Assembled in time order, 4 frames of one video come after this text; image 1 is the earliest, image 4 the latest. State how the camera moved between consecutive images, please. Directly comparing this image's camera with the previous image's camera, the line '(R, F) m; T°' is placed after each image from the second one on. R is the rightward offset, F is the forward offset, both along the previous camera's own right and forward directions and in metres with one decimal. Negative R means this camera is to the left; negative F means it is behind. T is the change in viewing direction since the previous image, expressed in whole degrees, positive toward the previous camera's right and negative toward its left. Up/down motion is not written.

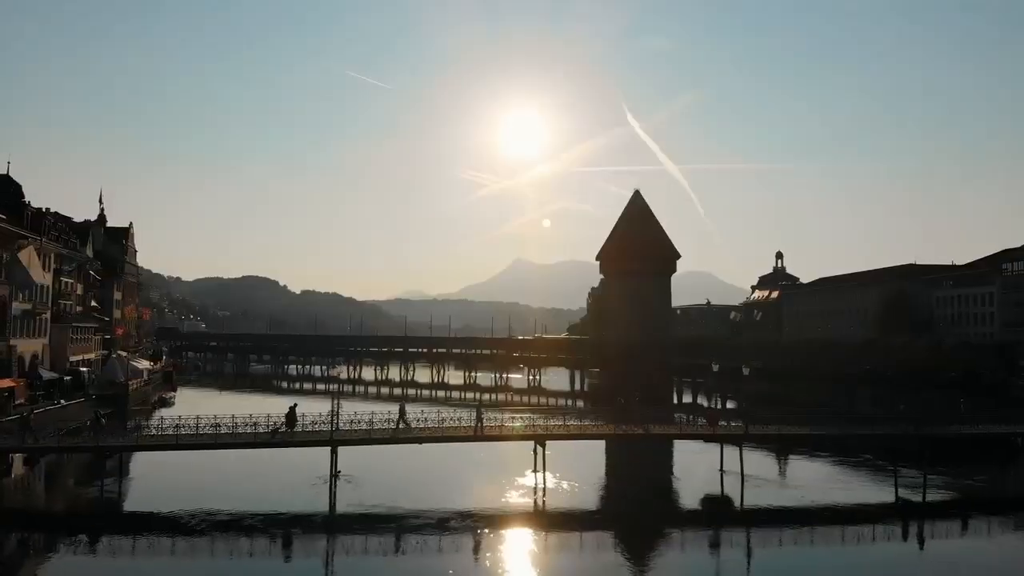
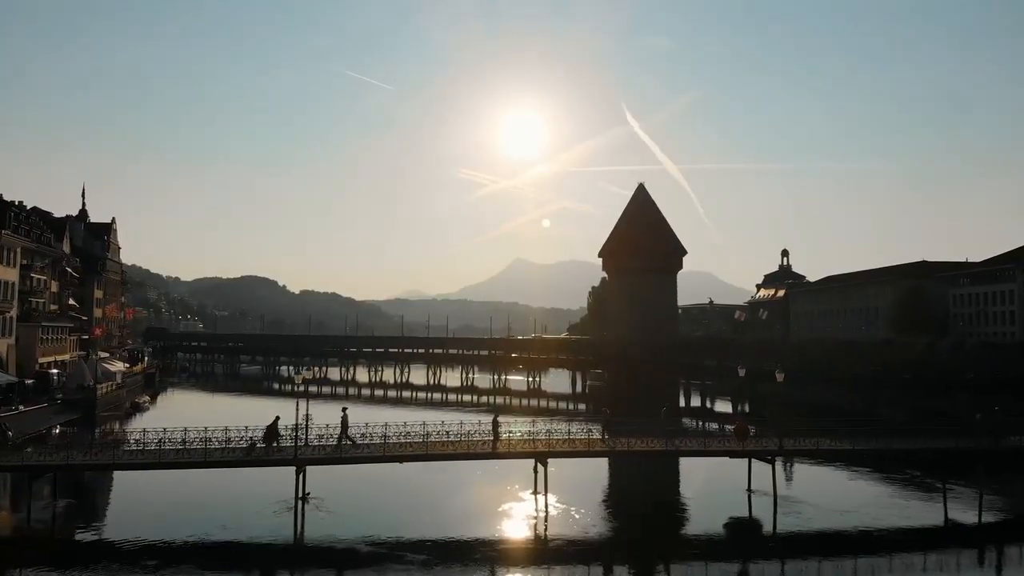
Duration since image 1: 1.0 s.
(+0.1, +2.9) m; 0°
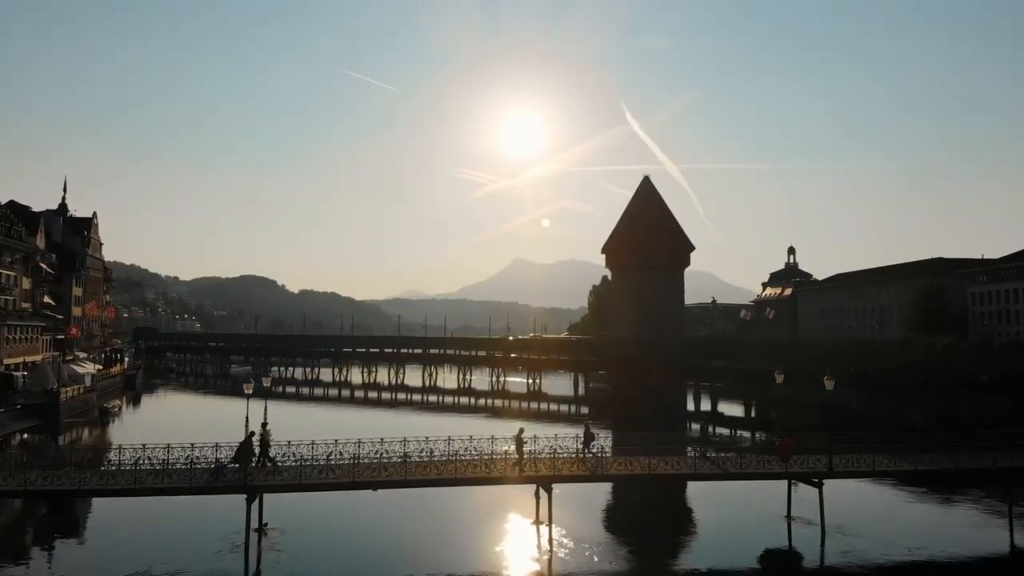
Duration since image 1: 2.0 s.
(0.0, +3.0) m; 0°
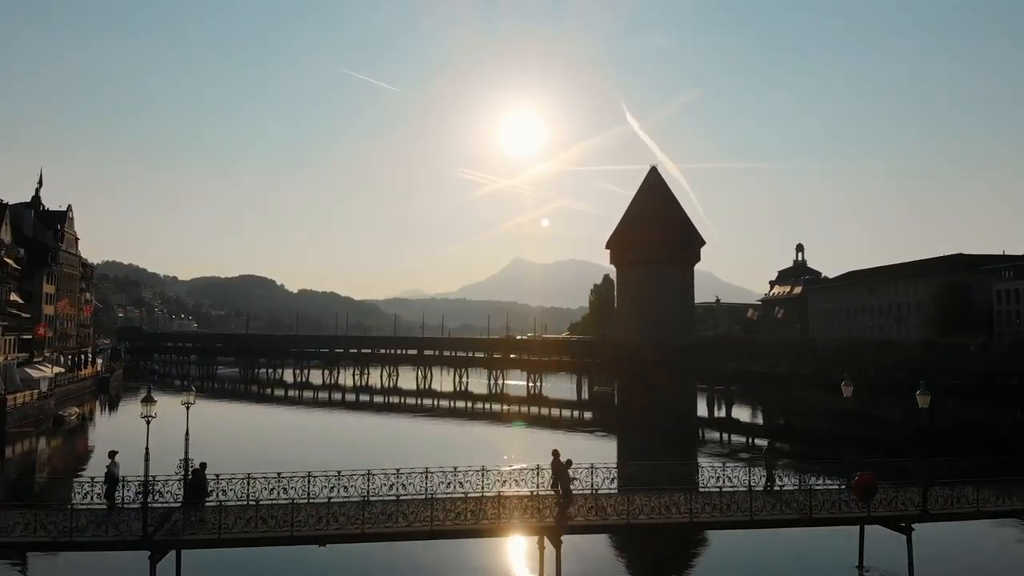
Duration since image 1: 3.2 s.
(0.0, +3.6) m; 0°
